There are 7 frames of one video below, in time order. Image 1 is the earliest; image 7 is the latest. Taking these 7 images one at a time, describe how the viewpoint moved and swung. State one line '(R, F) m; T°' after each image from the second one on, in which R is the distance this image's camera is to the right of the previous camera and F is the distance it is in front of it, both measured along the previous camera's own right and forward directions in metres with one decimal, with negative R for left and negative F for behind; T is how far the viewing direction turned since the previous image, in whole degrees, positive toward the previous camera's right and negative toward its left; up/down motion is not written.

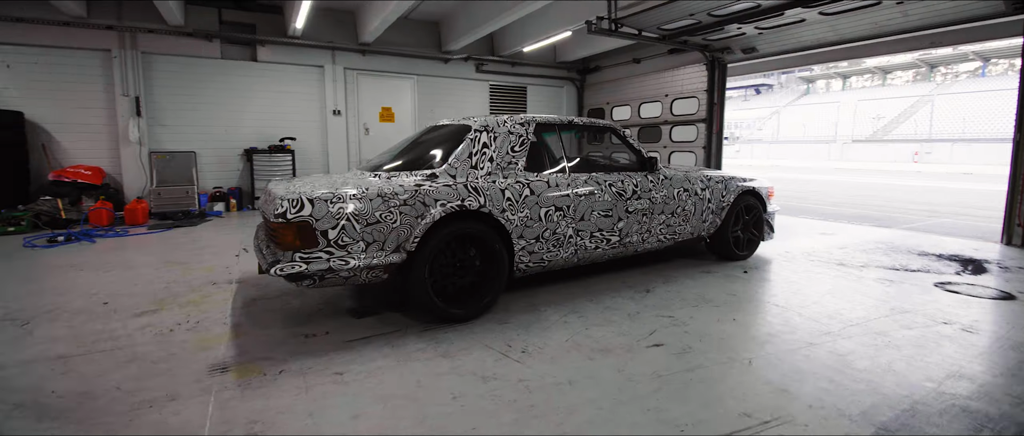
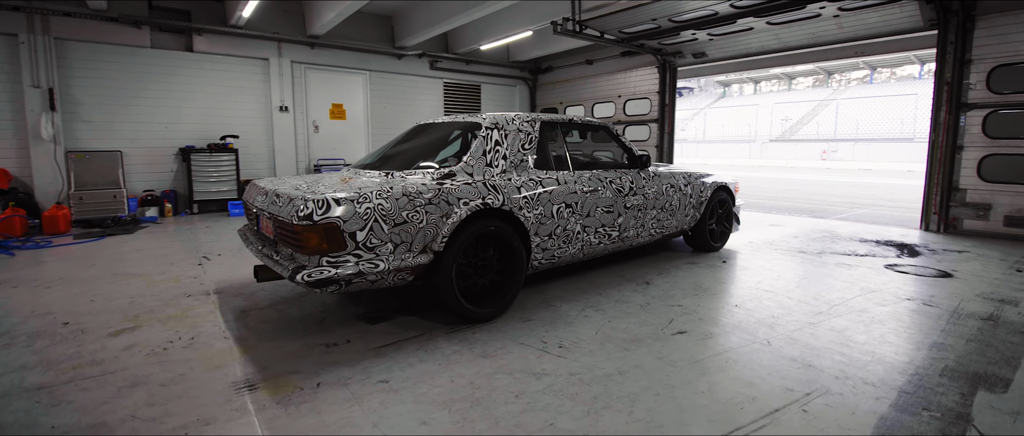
(-0.6, 0.0) m; +9°
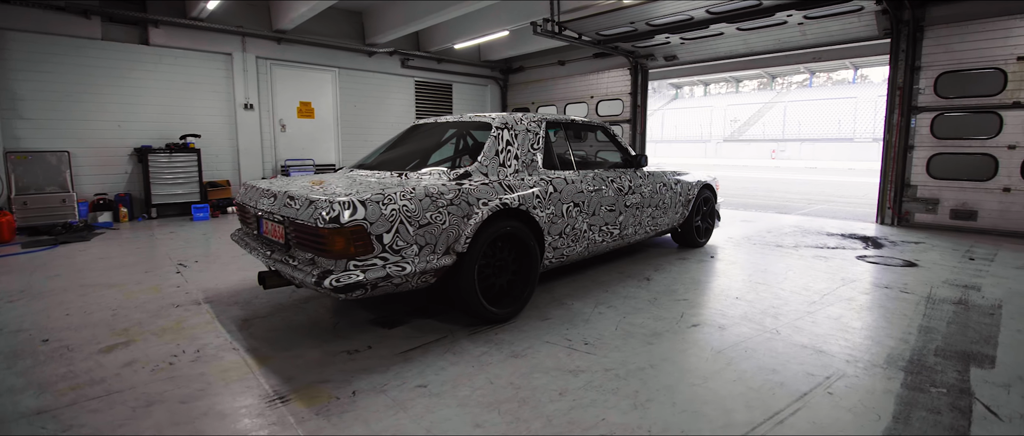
(-0.4, 0.0) m; +6°
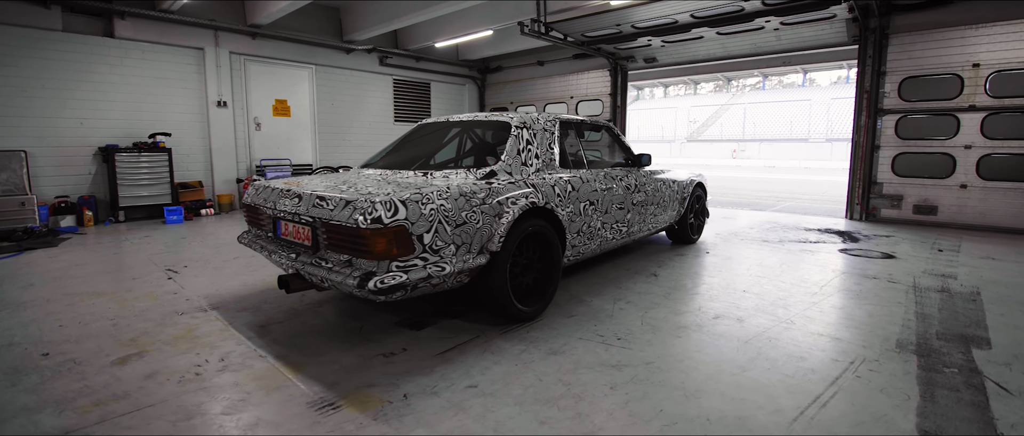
(-0.4, 0.0) m; +5°
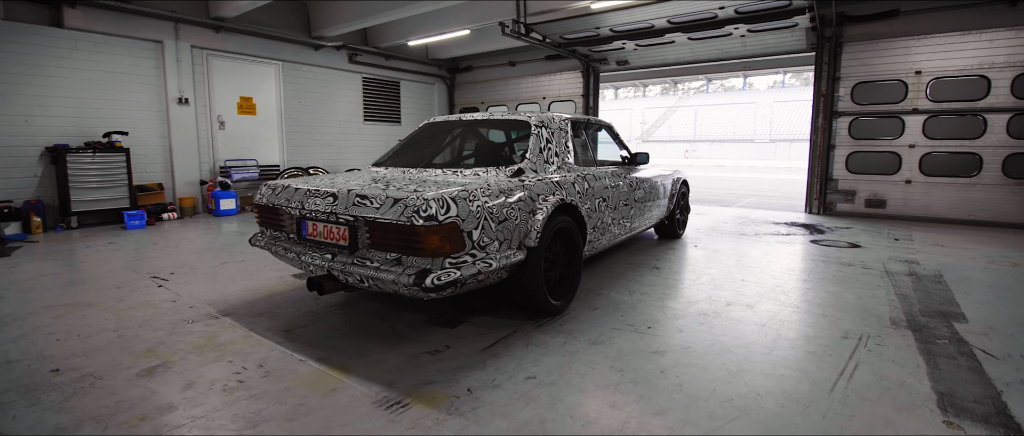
(-0.5, 0.0) m; +6°
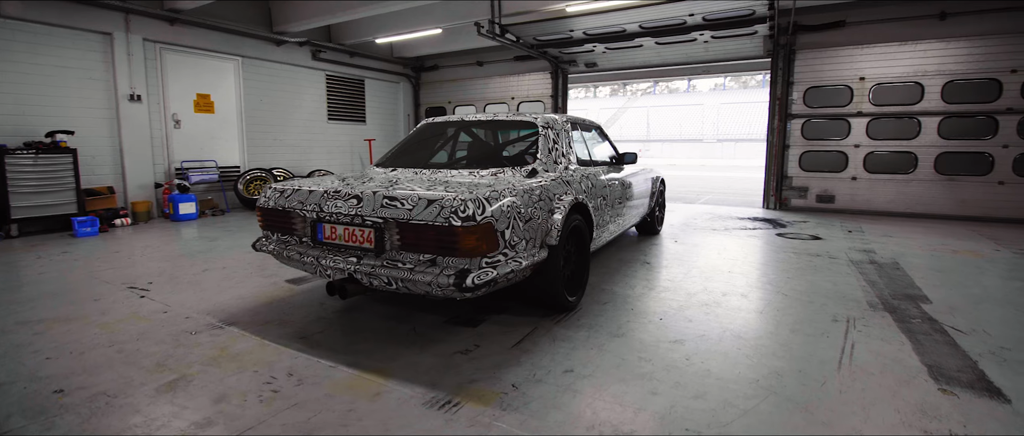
(-0.4, 0.0) m; +6°
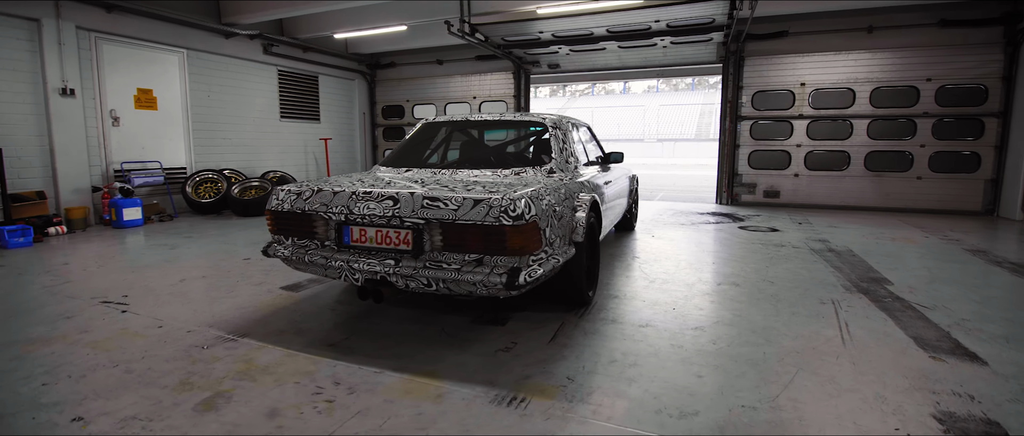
(-0.5, 0.0) m; +8°
